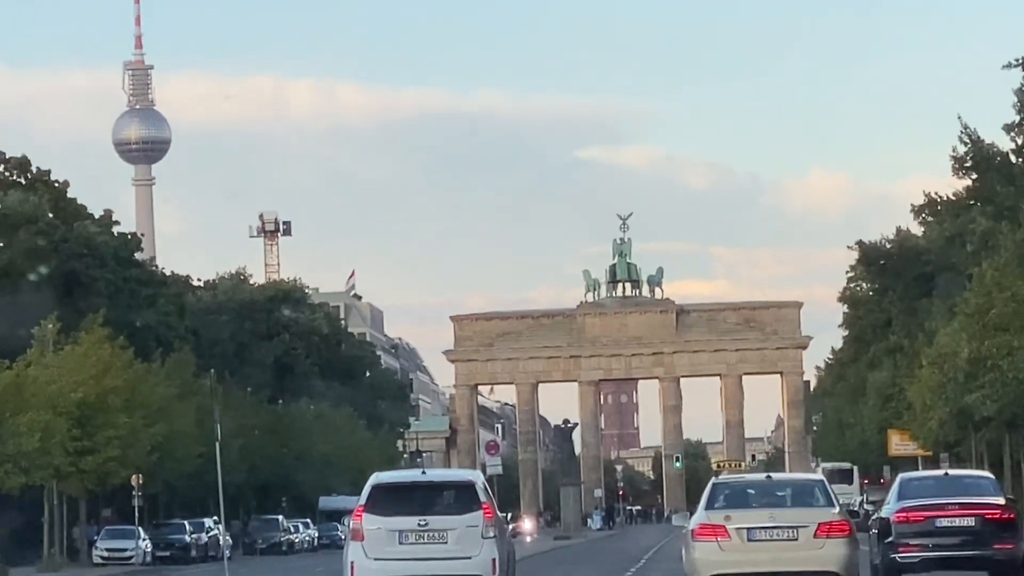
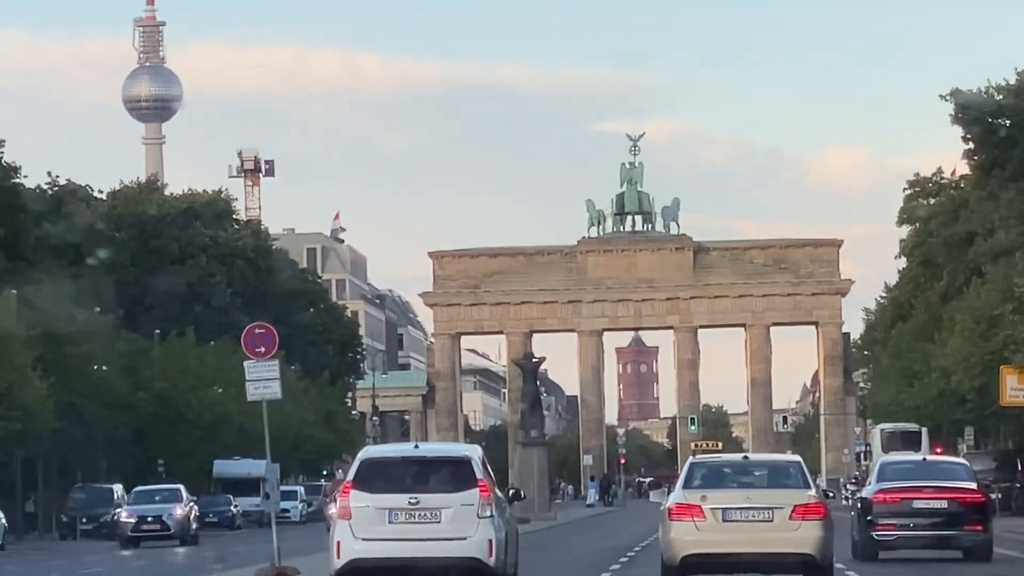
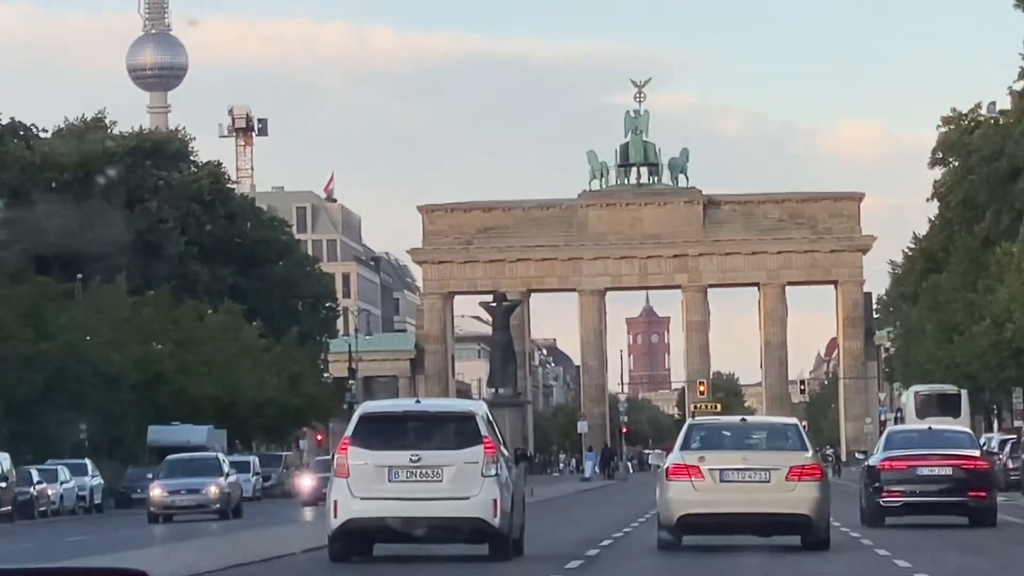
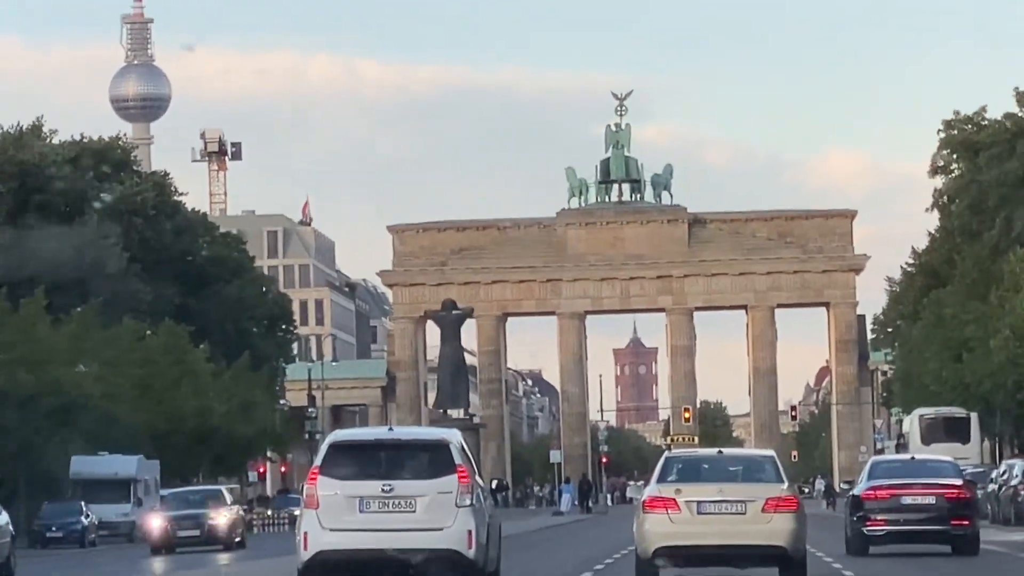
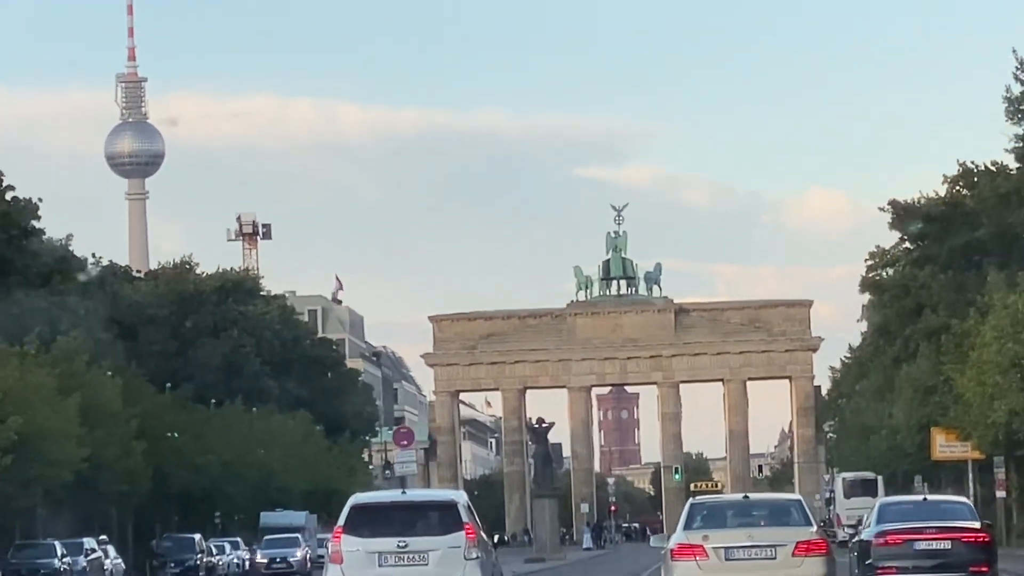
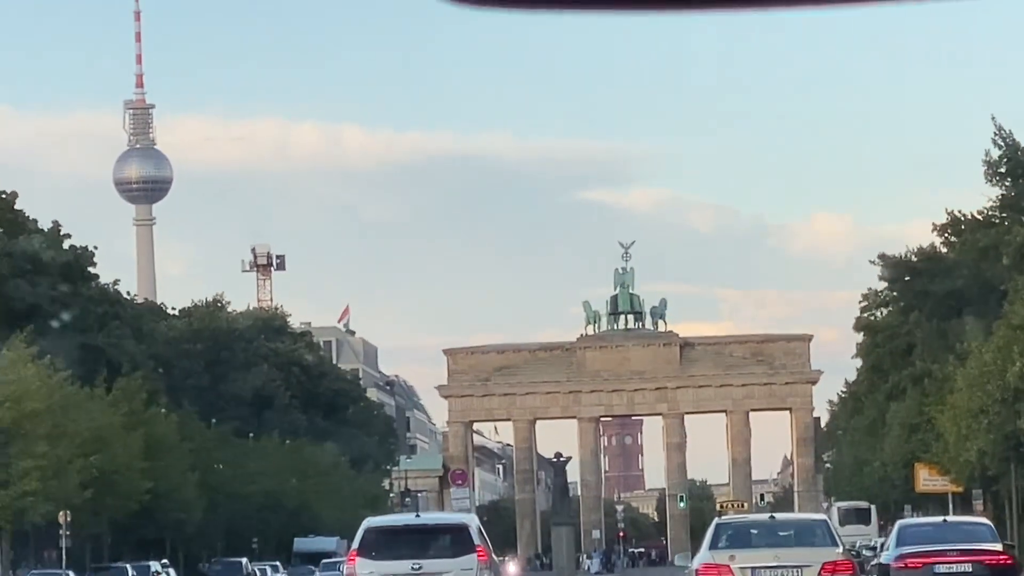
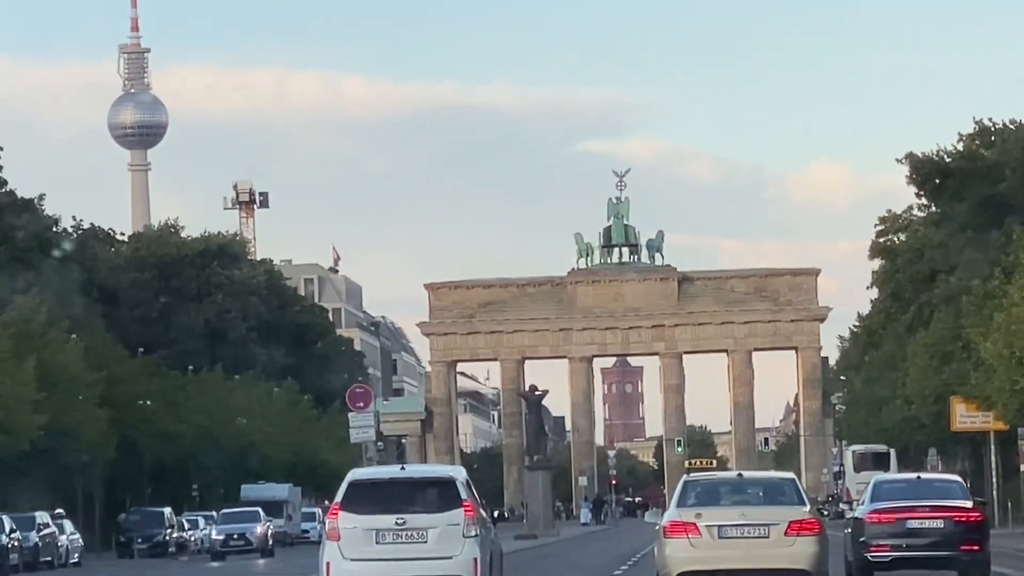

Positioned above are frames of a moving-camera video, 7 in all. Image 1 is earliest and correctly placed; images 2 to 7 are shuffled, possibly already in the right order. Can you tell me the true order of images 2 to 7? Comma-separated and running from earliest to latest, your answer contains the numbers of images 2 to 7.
6, 5, 7, 2, 3, 4
